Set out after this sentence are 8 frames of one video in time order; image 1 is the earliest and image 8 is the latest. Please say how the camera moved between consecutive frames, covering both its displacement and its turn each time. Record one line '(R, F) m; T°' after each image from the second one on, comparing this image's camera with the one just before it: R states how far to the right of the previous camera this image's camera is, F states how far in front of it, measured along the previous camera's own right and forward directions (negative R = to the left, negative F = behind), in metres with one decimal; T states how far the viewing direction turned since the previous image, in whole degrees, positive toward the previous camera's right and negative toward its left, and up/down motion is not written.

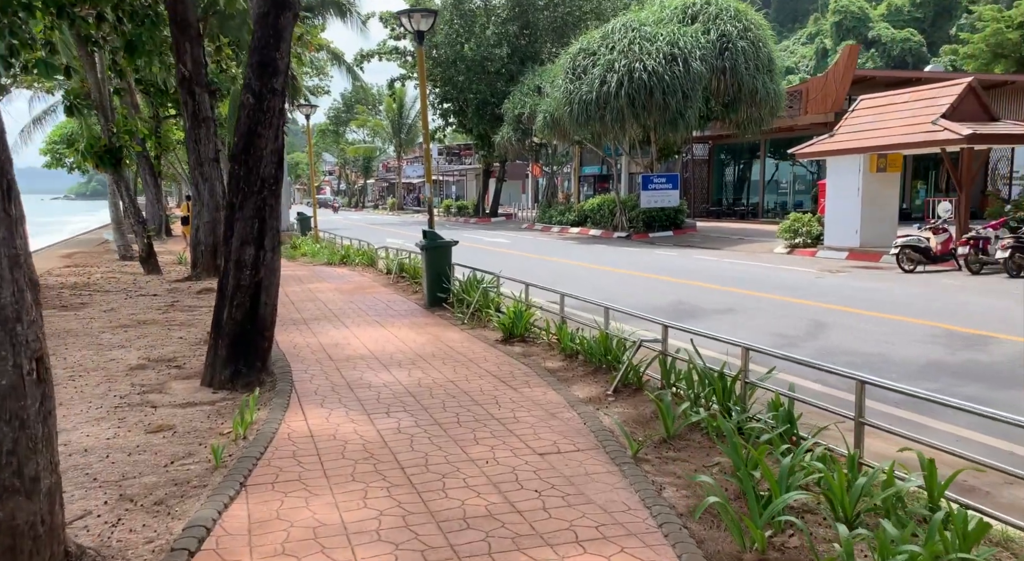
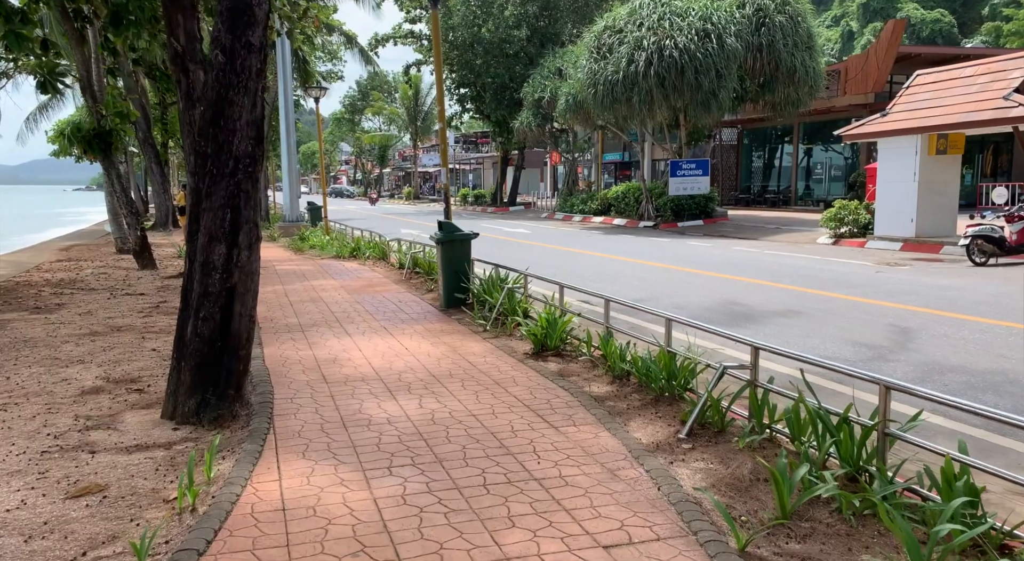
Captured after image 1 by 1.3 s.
(-0.1, +1.4) m; -1°
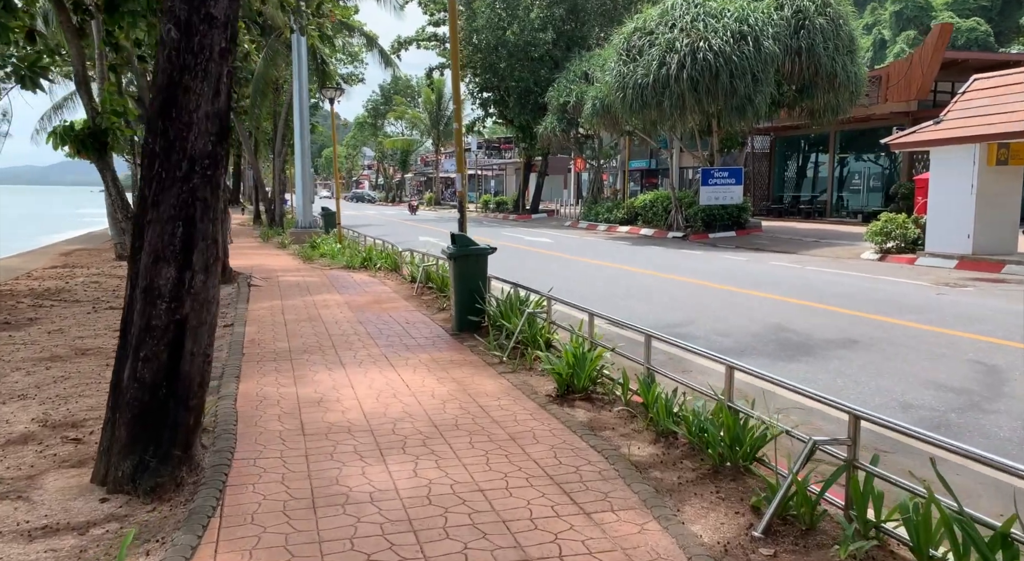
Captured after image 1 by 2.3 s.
(0.0, +1.2) m; -1°
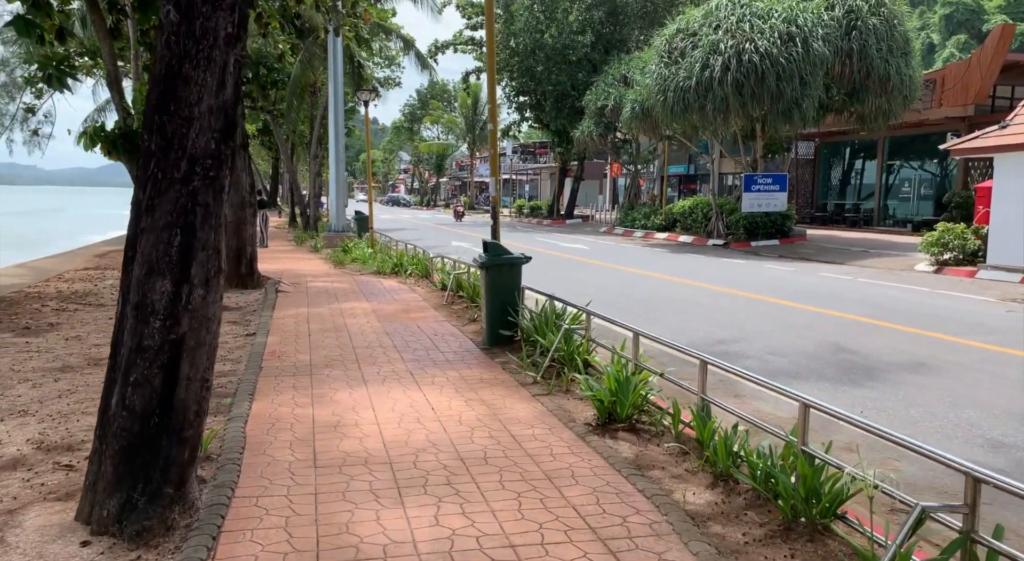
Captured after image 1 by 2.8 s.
(0.0, +0.6) m; -2°
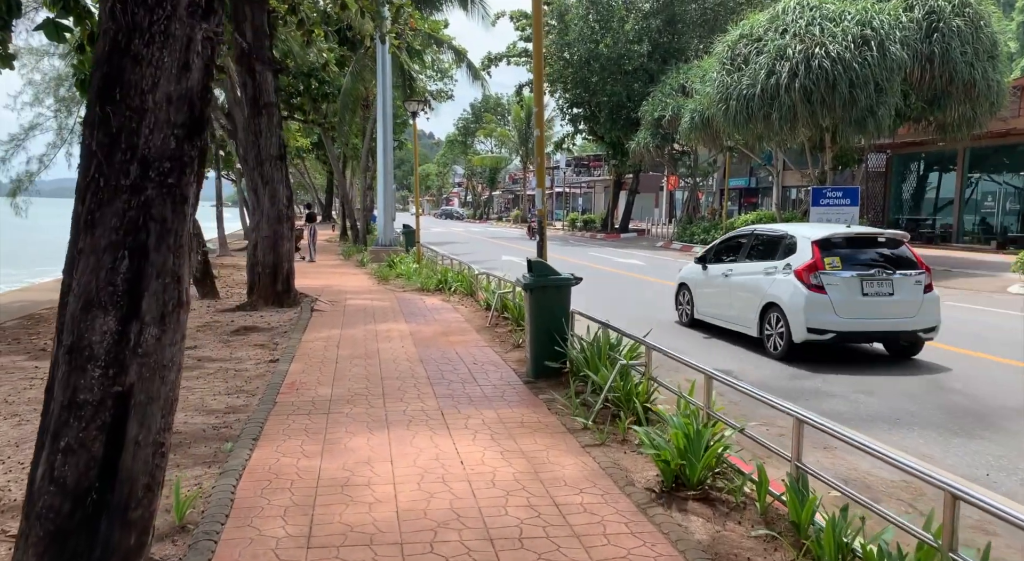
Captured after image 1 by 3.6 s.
(0.0, +0.9) m; -4°
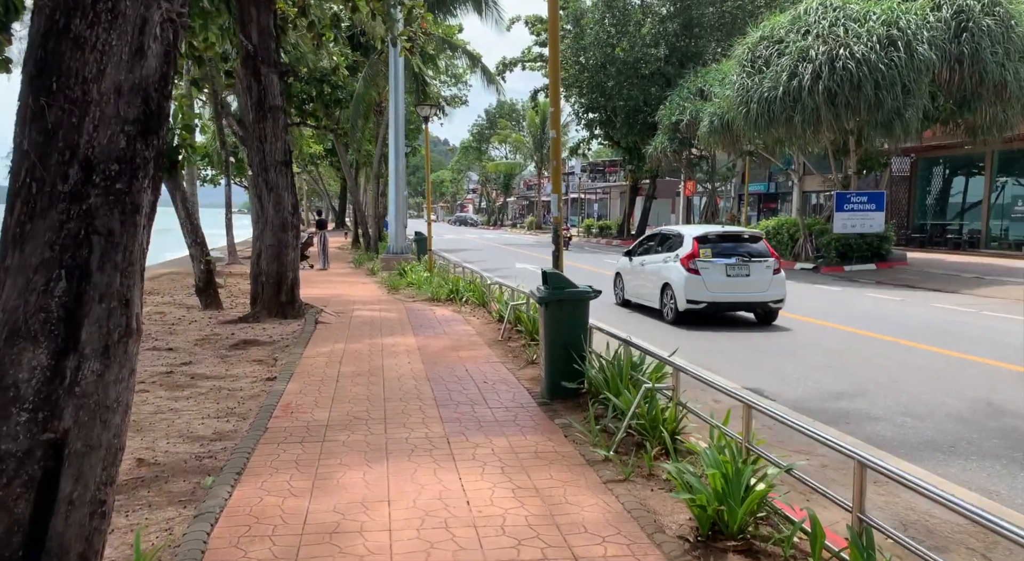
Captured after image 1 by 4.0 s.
(0.0, +0.6) m; -1°
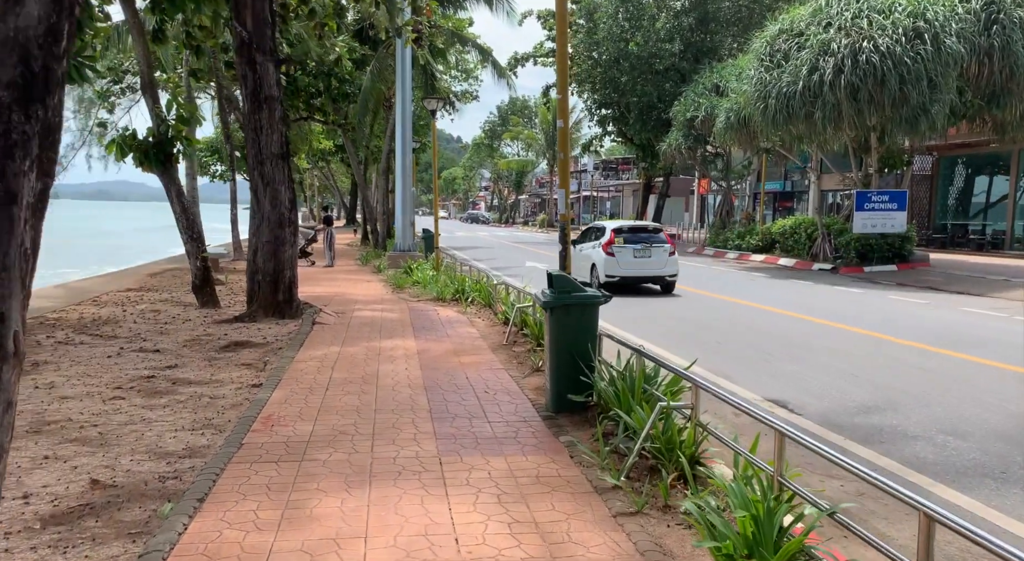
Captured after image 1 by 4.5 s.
(+0.1, +0.6) m; -1°
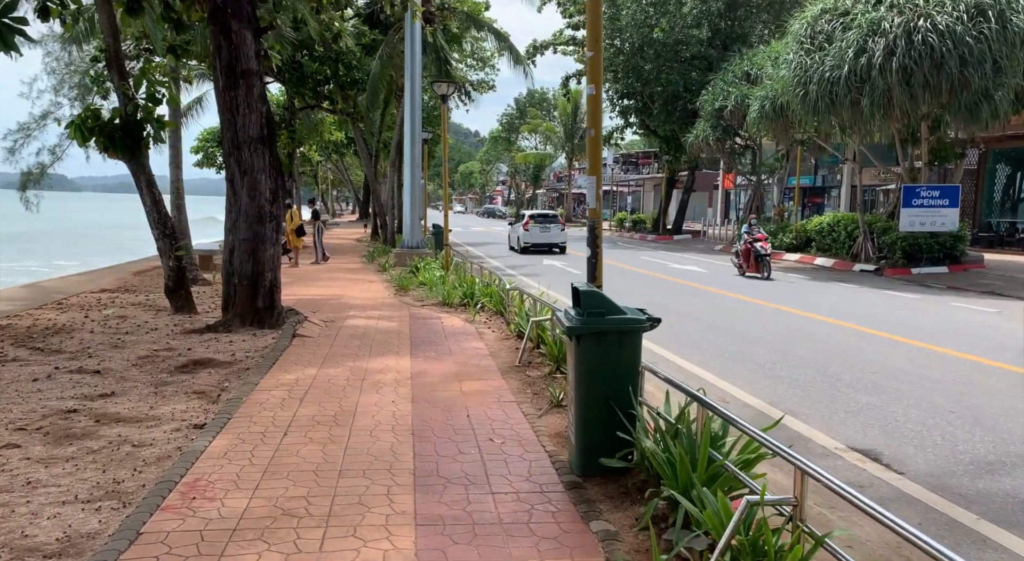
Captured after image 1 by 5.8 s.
(0.0, +1.6) m; -1°
